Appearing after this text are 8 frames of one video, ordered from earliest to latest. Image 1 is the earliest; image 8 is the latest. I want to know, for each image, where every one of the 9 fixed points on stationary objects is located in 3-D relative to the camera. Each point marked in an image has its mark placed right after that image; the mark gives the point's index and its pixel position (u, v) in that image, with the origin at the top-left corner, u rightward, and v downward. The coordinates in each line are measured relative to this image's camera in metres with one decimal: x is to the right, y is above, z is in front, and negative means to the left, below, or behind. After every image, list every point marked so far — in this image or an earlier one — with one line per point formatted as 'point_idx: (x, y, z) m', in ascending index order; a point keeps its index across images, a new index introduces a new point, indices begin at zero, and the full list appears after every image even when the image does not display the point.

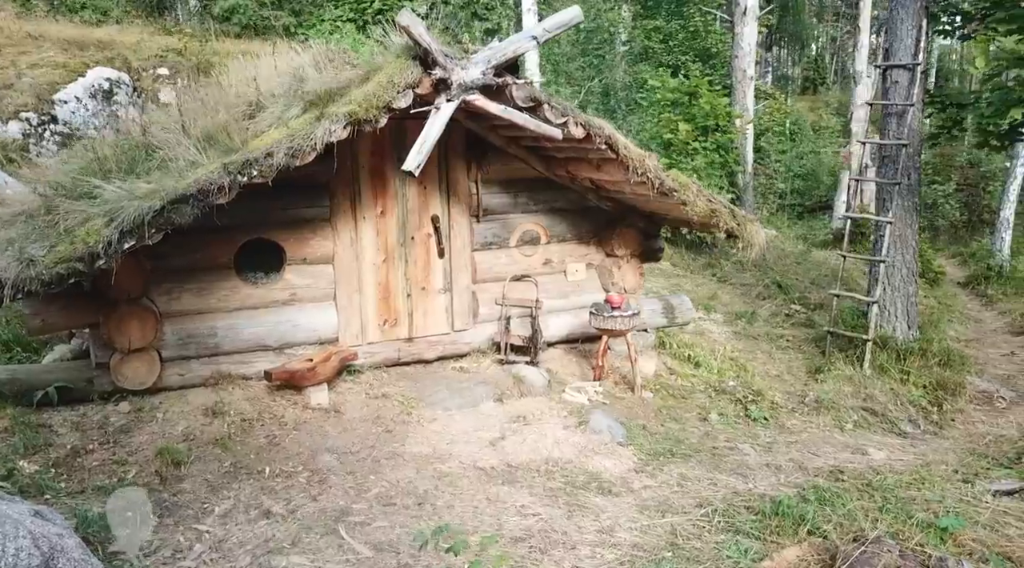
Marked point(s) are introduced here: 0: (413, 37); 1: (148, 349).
0: (-0.6, +1.6, +5.2) m
1: (-2.7, -0.5, +6.0) m
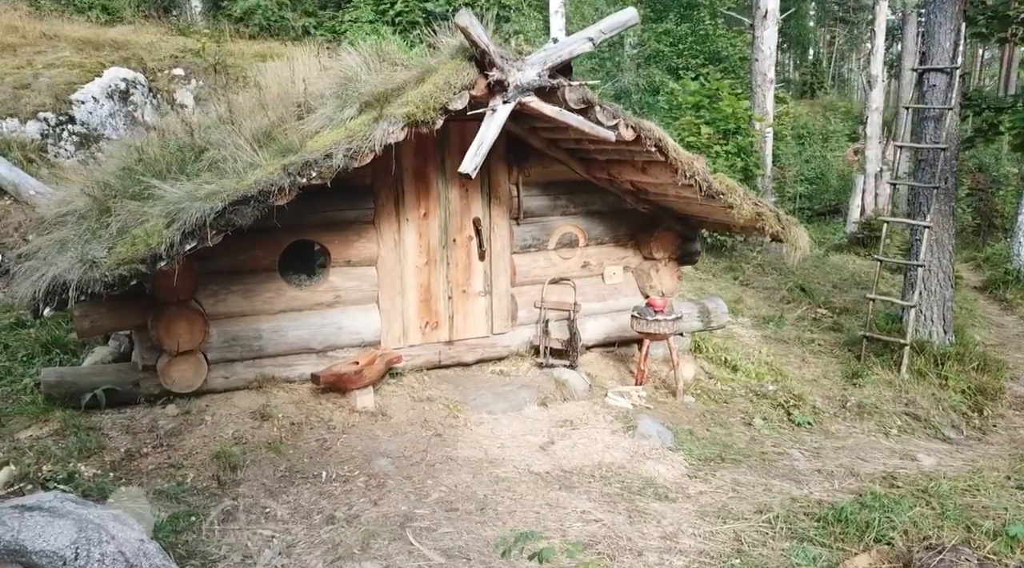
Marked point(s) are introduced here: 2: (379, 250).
0: (-0.3, +1.6, +5.2) m
1: (-2.3, -0.5, +6.0) m
2: (-1.1, +0.3, +6.9) m
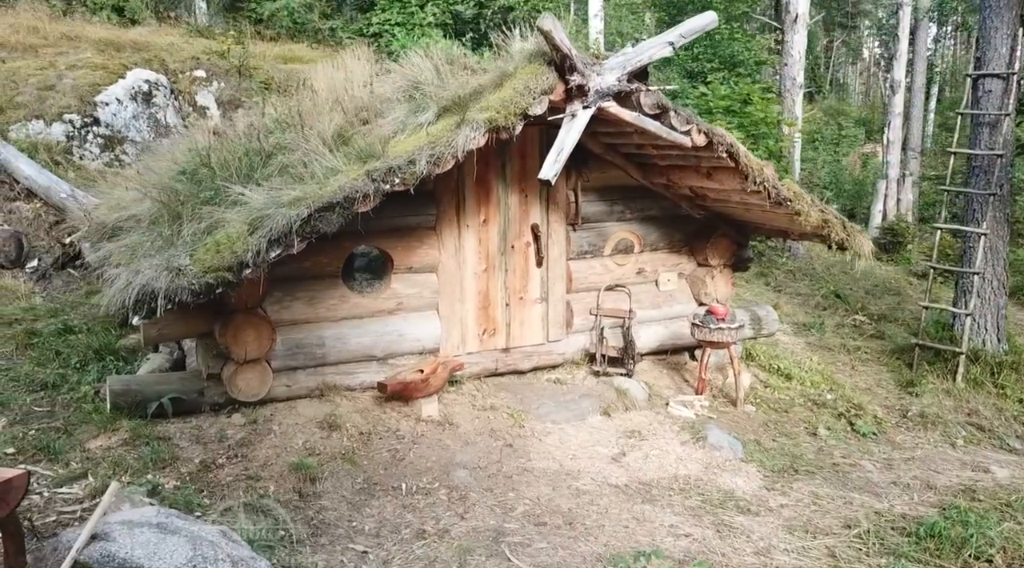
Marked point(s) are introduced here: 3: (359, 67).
0: (+0.3, +1.5, +5.1) m
1: (-1.8, -0.5, +5.8) m
2: (-0.6, +0.2, +6.8) m
3: (-1.5, +2.1, +7.9) m
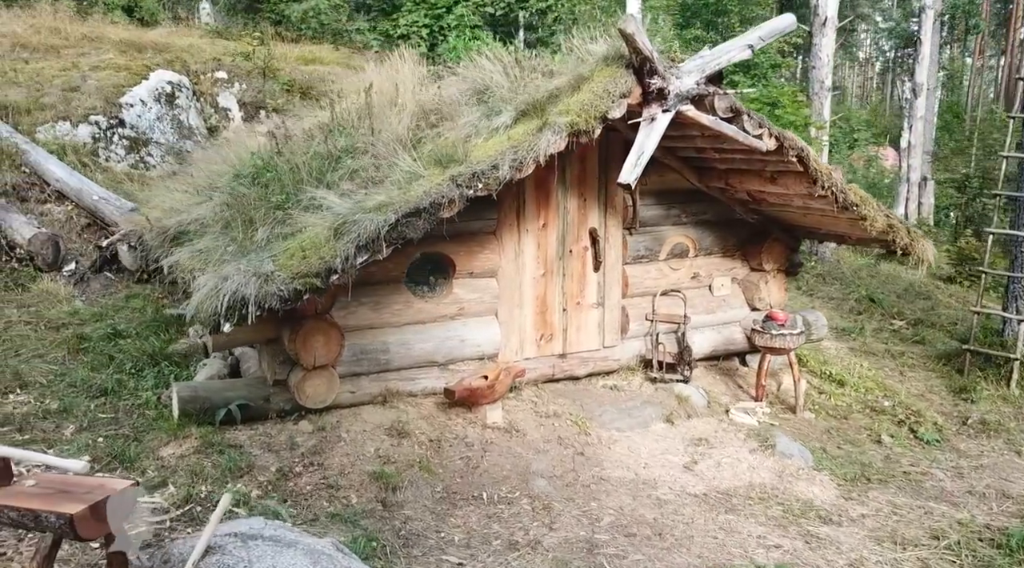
0: (+0.8, +1.5, +5.0) m
1: (-1.3, -0.6, +5.8) m
2: (-0.1, +0.2, +6.7) m
3: (-1.0, +2.0, +7.8) m
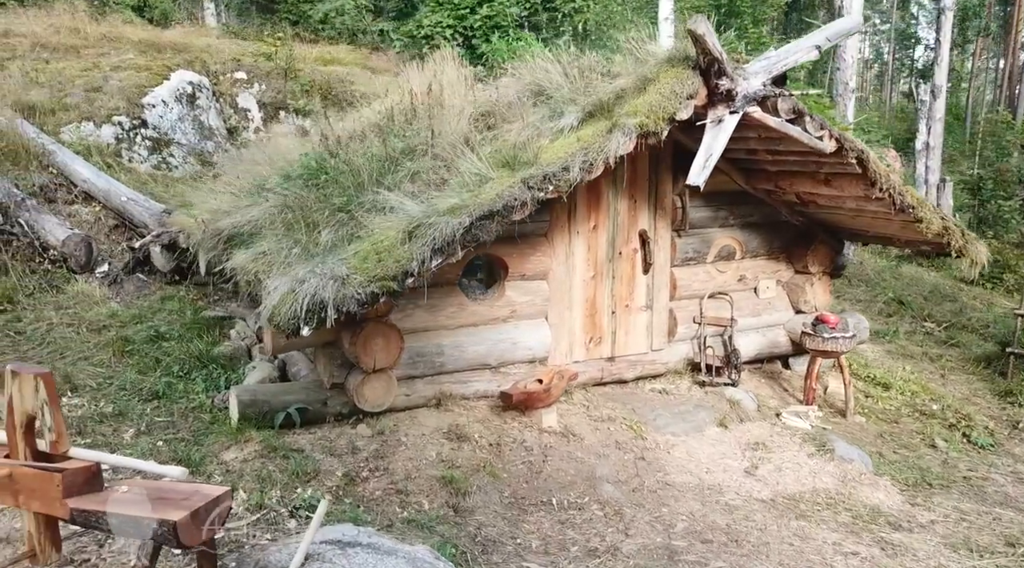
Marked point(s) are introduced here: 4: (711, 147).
0: (+1.2, +1.4, +5.0) m
1: (-0.9, -0.6, +5.7) m
2: (+0.3, +0.2, +6.6) m
3: (-0.5, +2.0, +7.8) m
4: (+1.2, +0.9, +5.2) m
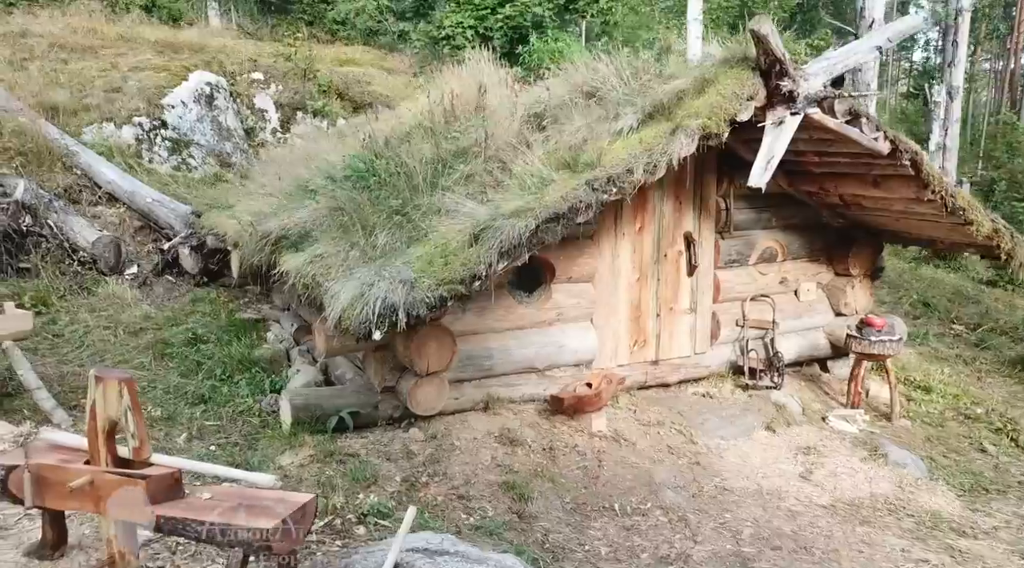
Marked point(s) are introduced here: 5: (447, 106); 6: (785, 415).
0: (+1.5, +1.4, +4.9) m
1: (-0.5, -0.6, +5.7) m
2: (+0.7, +0.1, +6.6) m
3: (-0.2, +2.0, +7.7) m
4: (+1.6, +0.8, +5.1) m
5: (-0.6, +1.6, +7.2) m
6: (+2.2, -1.1, +6.7) m
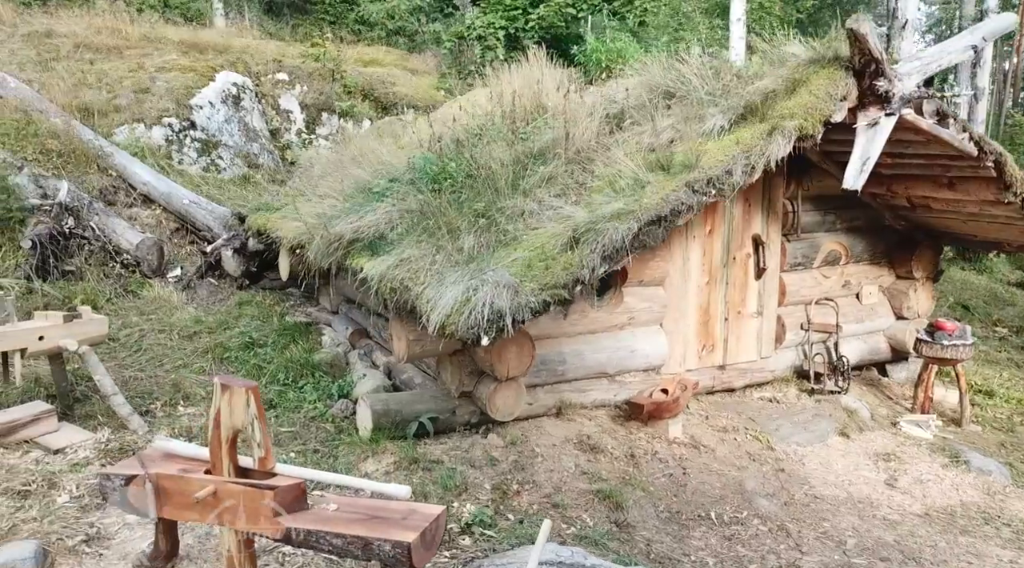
0: (+2.1, +1.4, +4.8) m
1: (0.0, -0.6, +5.6) m
2: (+1.2, +0.1, +6.5) m
3: (+0.4, +2.0, +7.6) m
4: (+2.2, +0.8, +5.0) m
5: (0.0, +1.5, +7.1) m
6: (+2.8, -1.1, +6.6) m
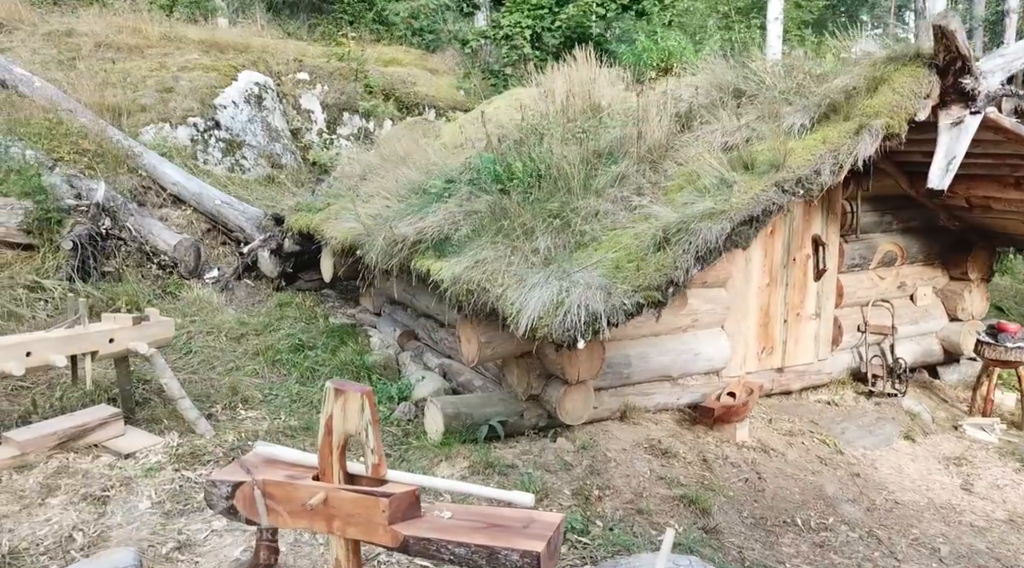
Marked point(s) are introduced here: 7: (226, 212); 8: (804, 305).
0: (+2.6, +1.4, +4.7) m
1: (+0.5, -0.6, +5.5) m
2: (+1.7, +0.1, +6.4) m
3: (+0.9, +2.0, +7.6) m
4: (+2.6, +0.8, +5.0) m
5: (+0.4, +1.5, +7.0) m
6: (+3.2, -1.1, +6.5) m
7: (-3.6, +0.9, +10.6) m
8: (+2.4, -0.2, +6.8) m
